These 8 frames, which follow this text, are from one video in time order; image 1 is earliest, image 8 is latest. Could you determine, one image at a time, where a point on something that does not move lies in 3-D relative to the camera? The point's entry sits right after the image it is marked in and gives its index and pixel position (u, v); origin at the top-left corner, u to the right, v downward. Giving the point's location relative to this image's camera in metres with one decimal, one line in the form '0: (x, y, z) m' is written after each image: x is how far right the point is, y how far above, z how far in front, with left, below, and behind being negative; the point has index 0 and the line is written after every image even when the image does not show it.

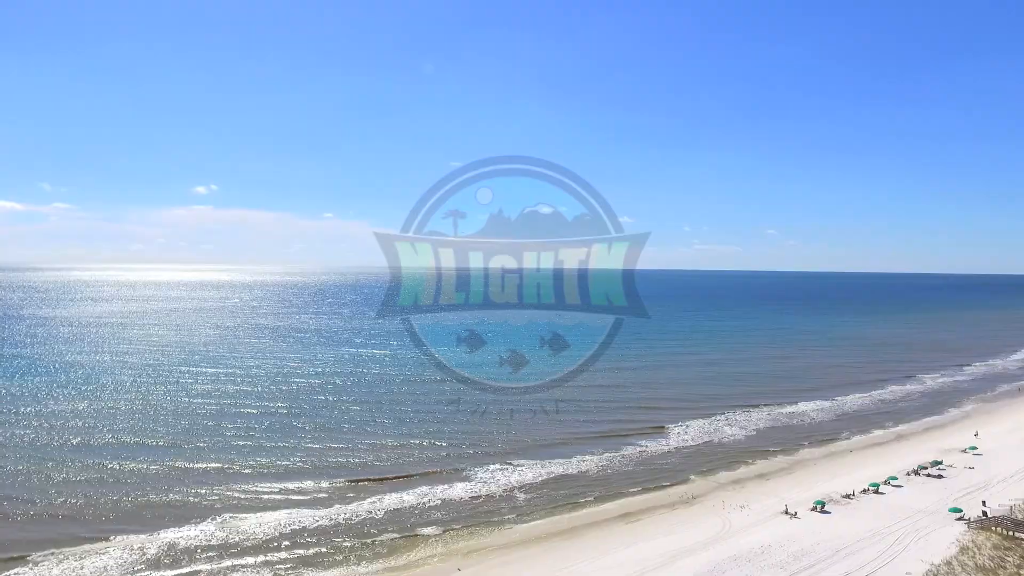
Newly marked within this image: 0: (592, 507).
0: (+2.7, -7.8, +19.7) m
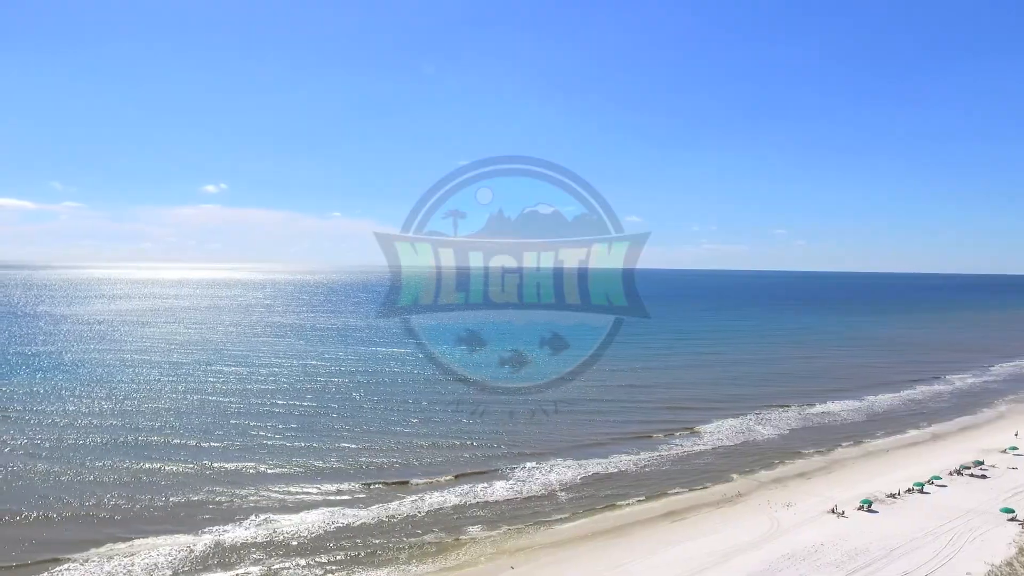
0: (+4.3, -7.7, +19.5) m
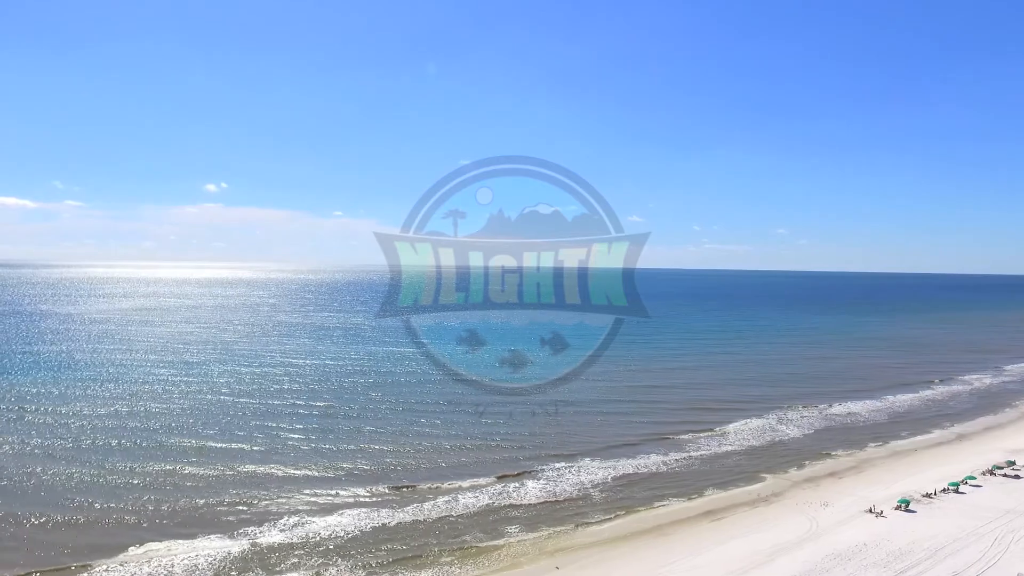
0: (+5.5, -7.6, +19.5) m
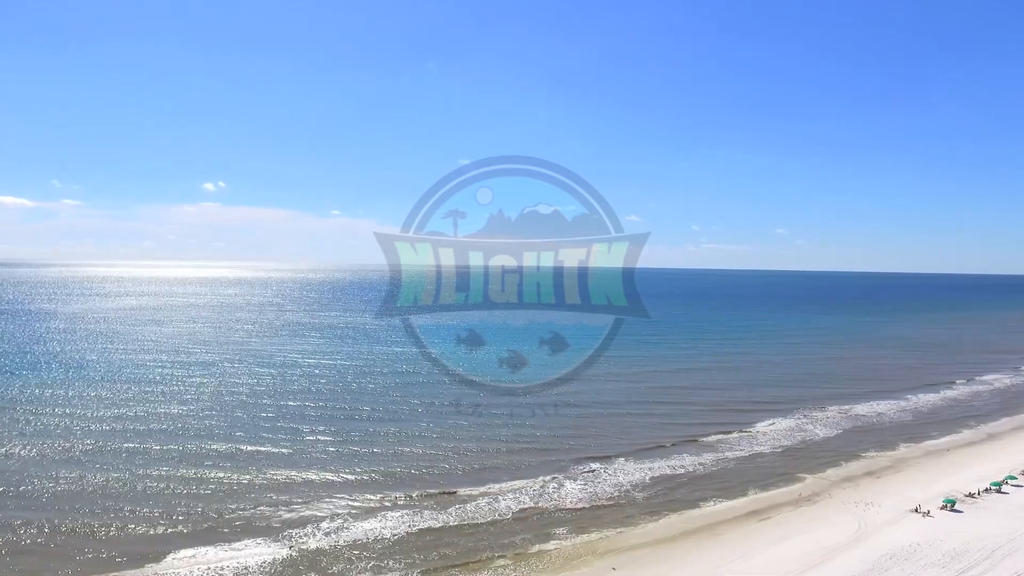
0: (+7.0, -7.6, +19.4) m
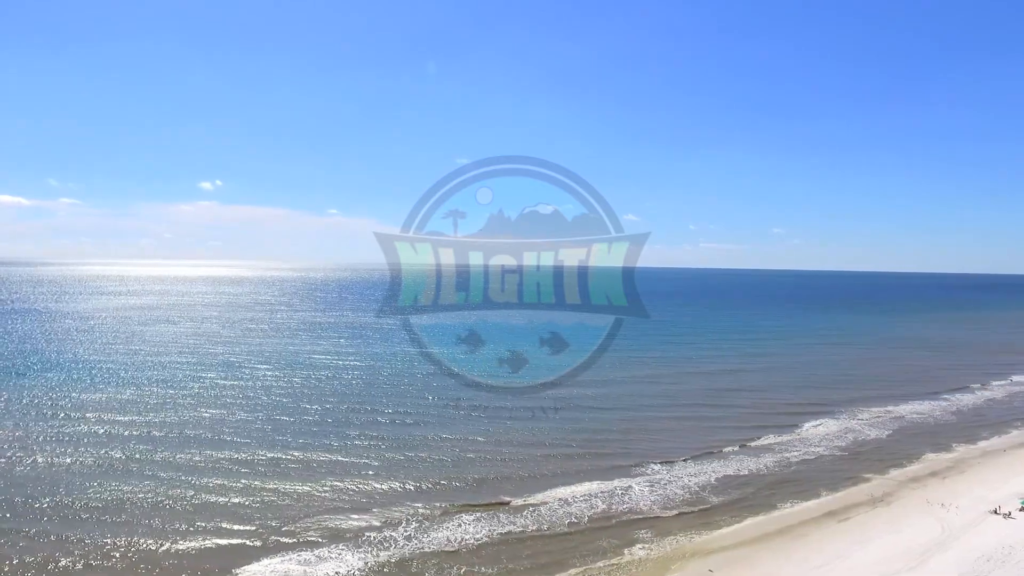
0: (+9.6, -7.6, +19.3) m
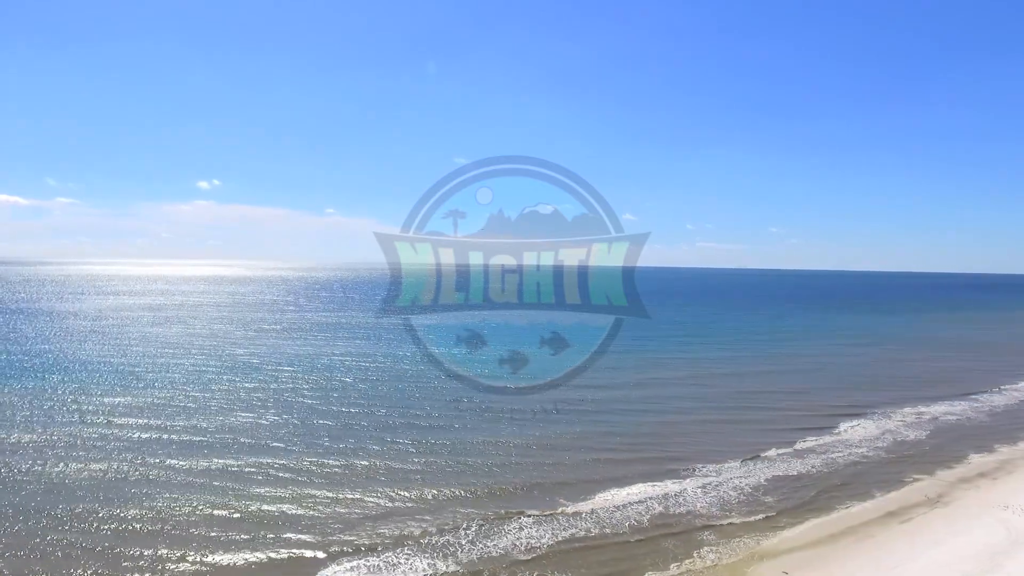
0: (+11.6, -7.6, +19.2) m
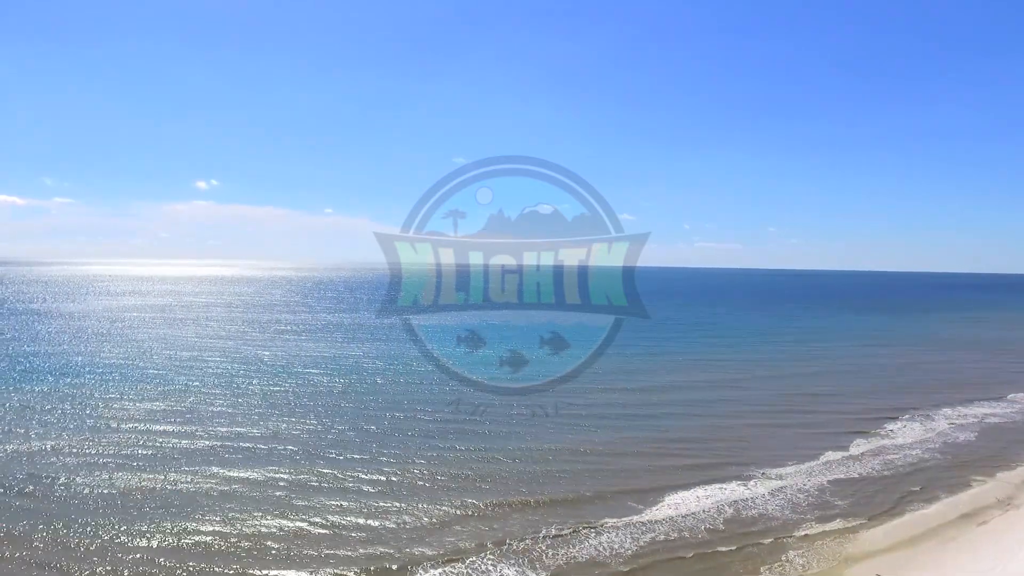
0: (+14.0, -7.6, +19.1) m
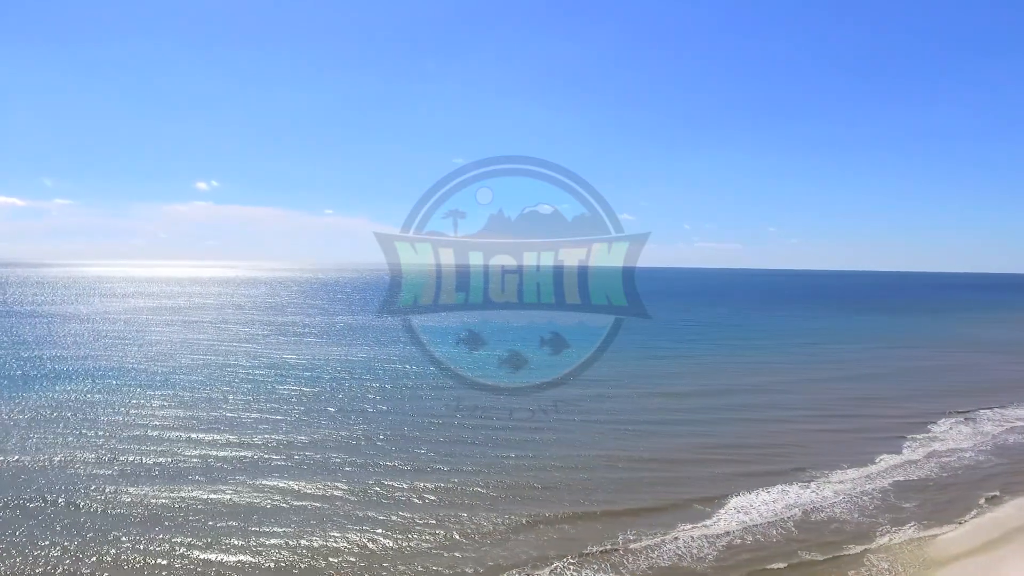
0: (+16.3, -7.7, +18.9) m
